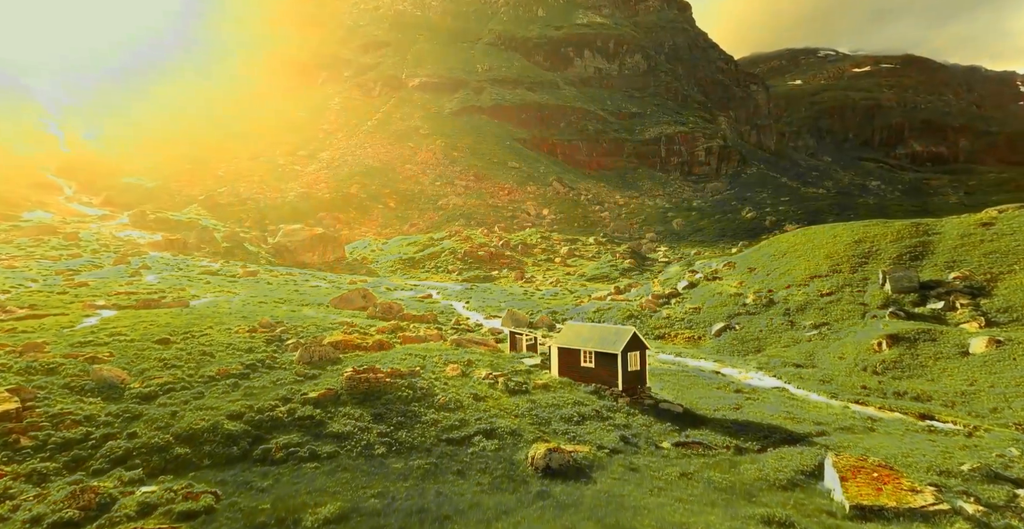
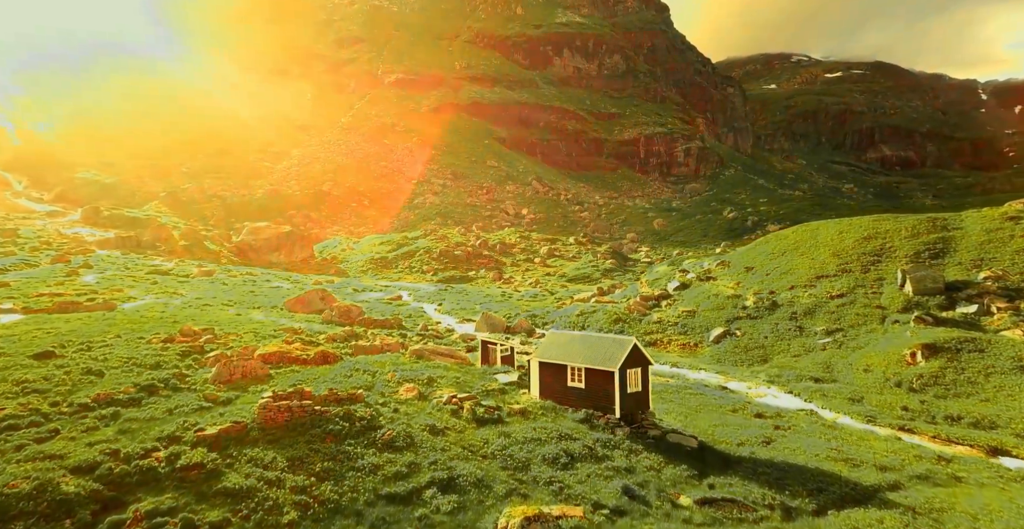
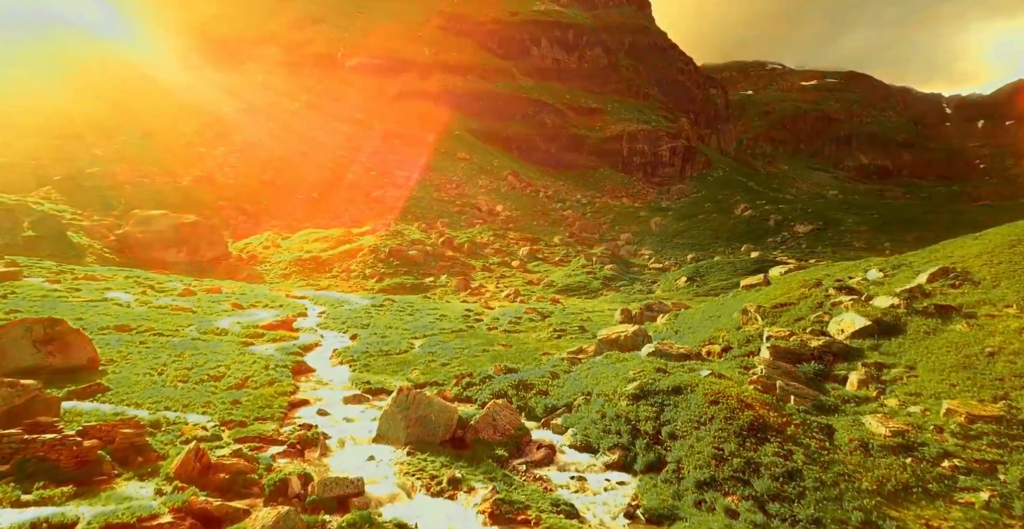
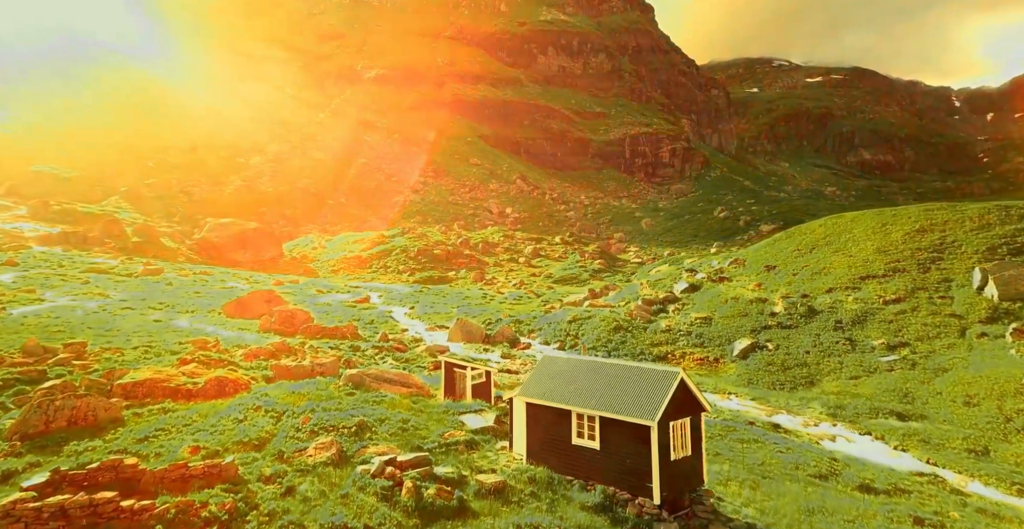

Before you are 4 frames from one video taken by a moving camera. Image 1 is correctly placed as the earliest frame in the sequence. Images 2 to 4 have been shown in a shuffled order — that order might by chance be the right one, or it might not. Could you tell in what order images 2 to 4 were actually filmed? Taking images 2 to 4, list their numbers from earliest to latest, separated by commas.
2, 4, 3
